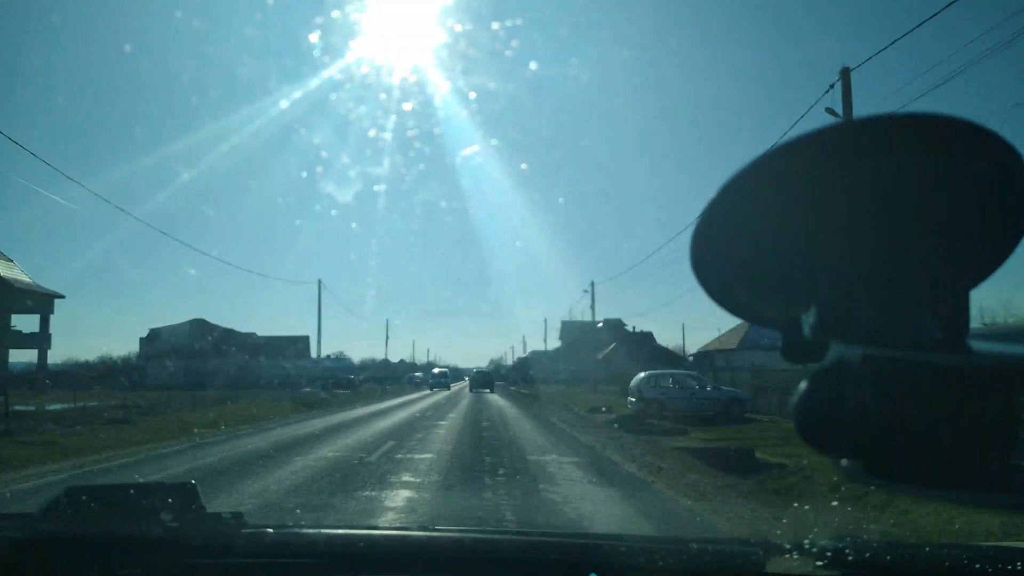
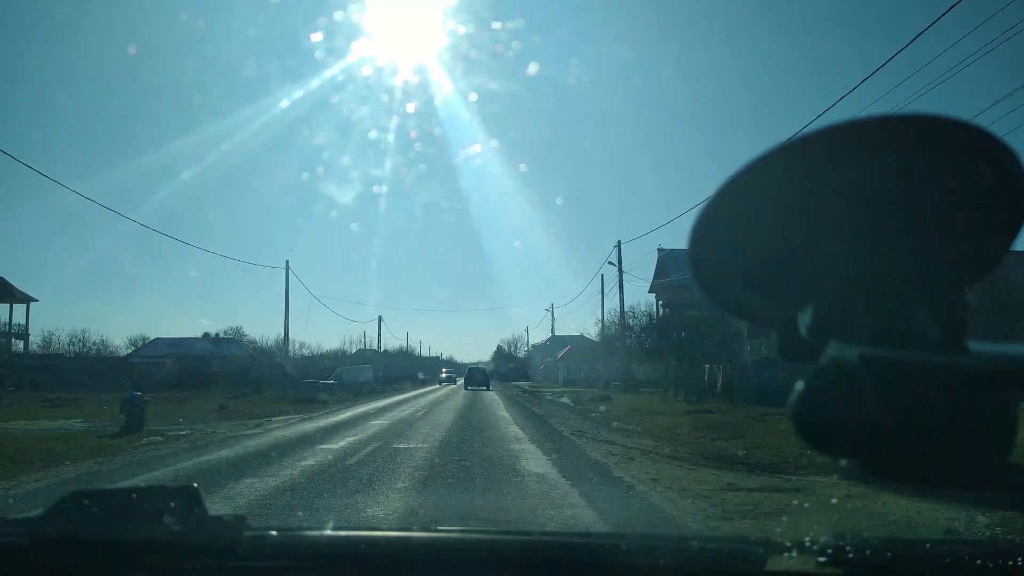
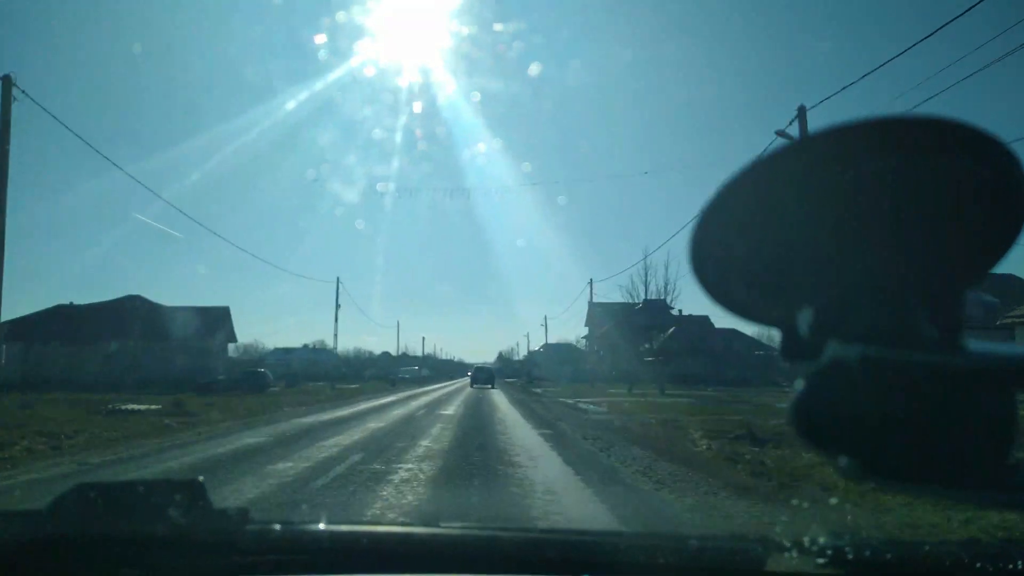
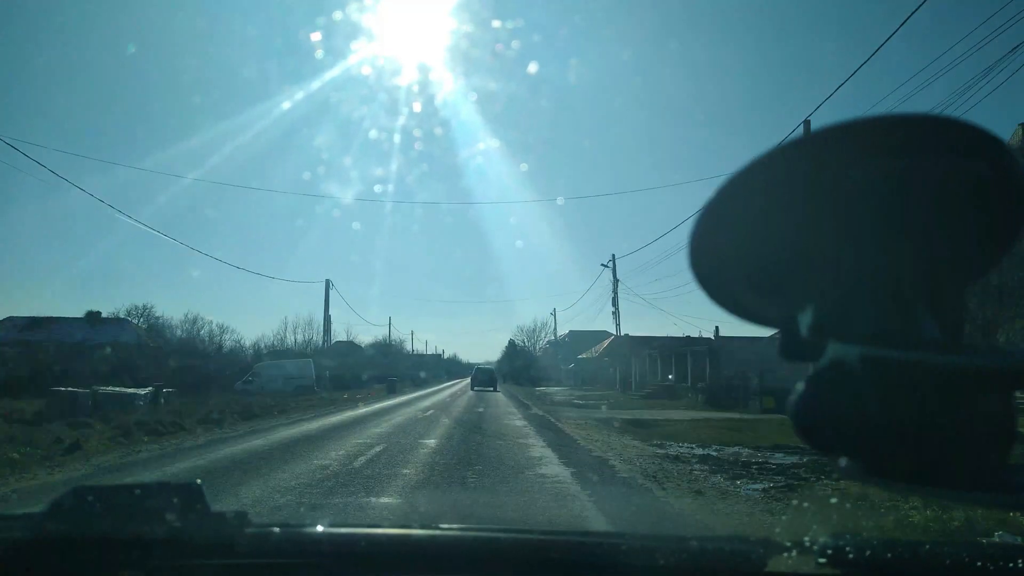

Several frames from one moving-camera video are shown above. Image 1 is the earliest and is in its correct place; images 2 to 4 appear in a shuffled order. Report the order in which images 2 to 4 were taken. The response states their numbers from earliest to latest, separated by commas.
3, 2, 4
